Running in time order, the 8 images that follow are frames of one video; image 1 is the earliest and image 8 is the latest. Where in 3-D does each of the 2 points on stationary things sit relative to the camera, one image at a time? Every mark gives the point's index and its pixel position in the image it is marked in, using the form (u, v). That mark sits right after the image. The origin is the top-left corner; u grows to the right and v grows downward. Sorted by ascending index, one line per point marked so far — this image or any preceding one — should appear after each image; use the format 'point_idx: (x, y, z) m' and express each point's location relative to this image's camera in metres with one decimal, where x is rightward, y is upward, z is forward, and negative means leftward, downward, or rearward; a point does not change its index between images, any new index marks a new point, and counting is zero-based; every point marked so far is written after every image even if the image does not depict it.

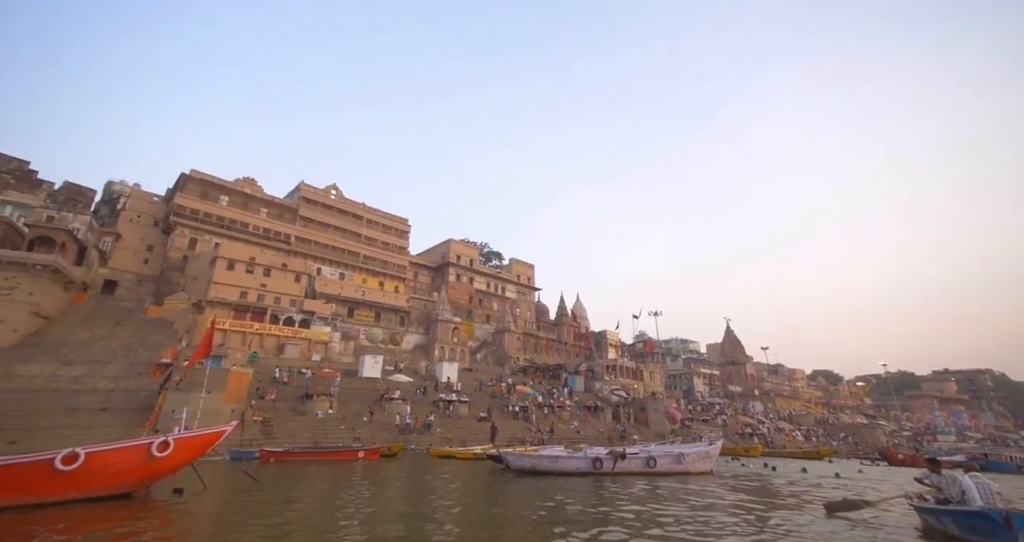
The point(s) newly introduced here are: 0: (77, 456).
0: (-15.5, -6.5, +15.9) m
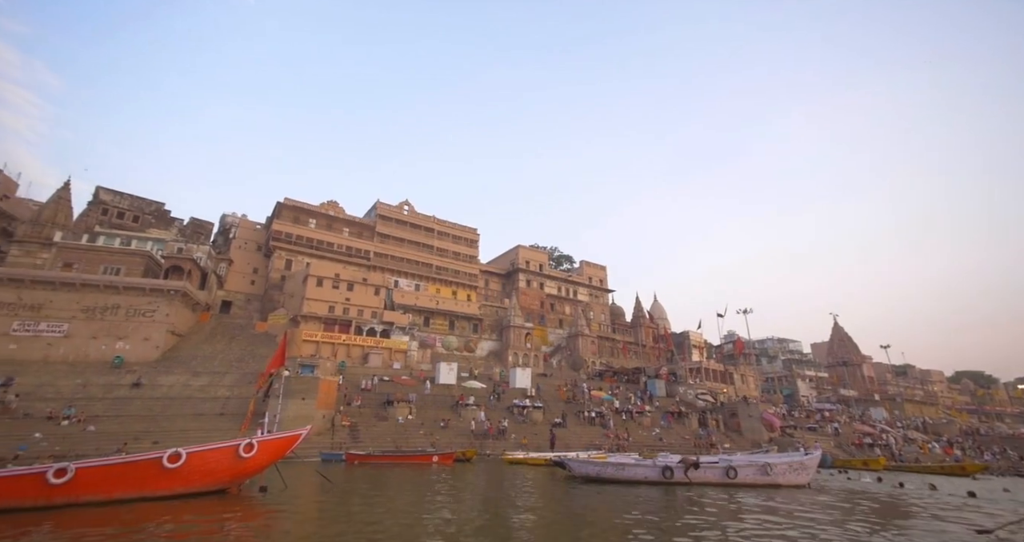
0: (-13.4, -7.5, +18.6) m
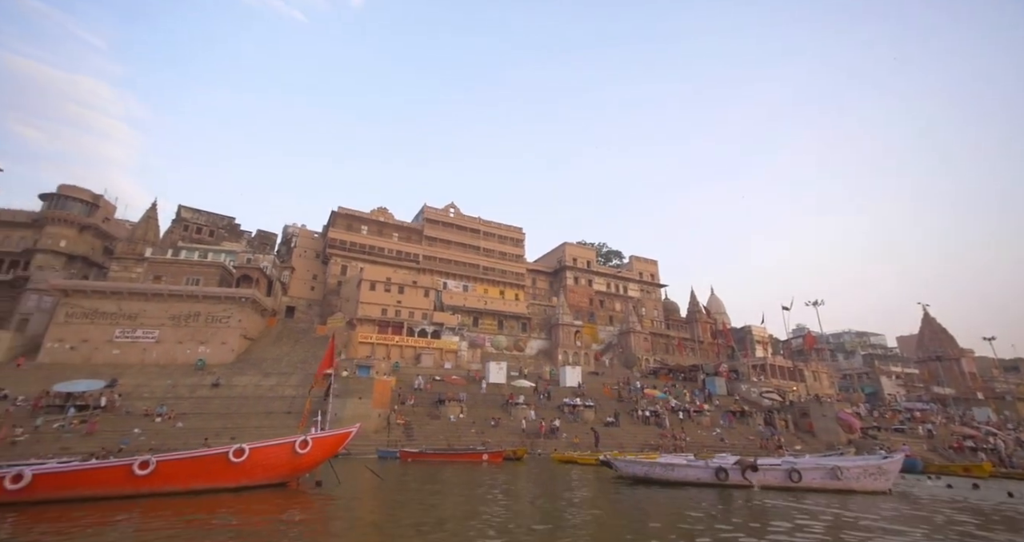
0: (-11.6, -7.8, +20.0) m
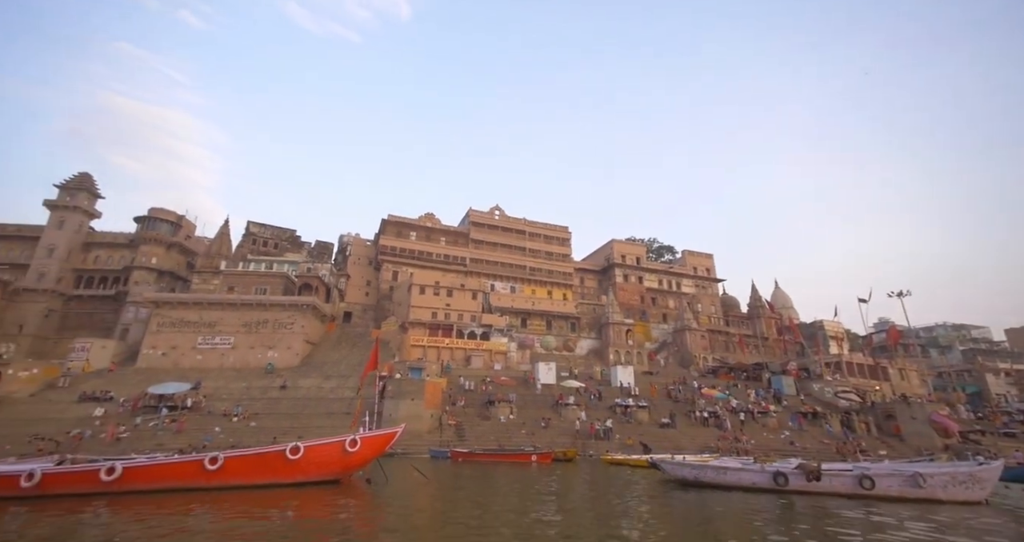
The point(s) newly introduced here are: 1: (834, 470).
0: (-9.8, -8.2, +21.3) m
1: (+12.7, -7.8, +18.5) m
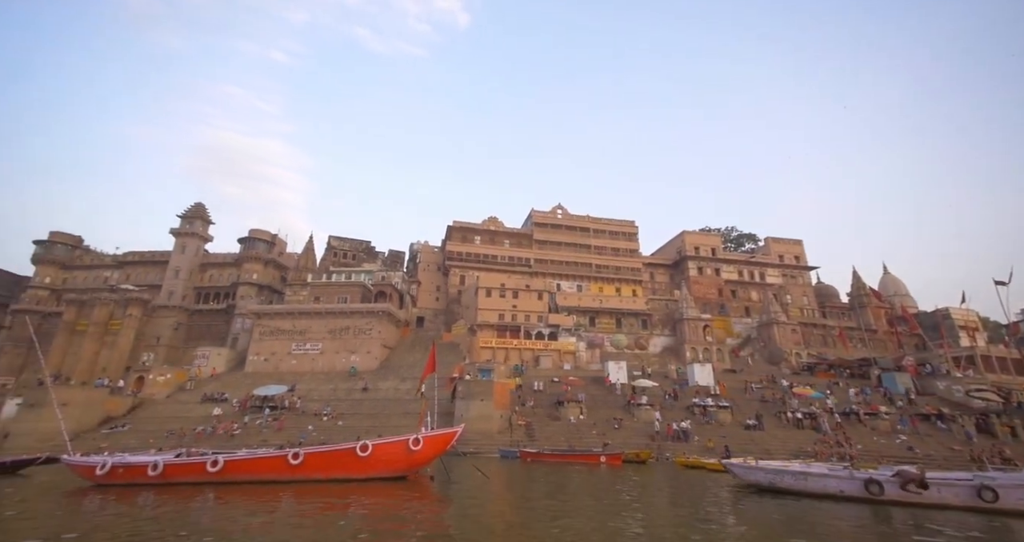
0: (-6.9, -8.5, +22.7) m
1: (+14.6, -7.0, +15.7) m
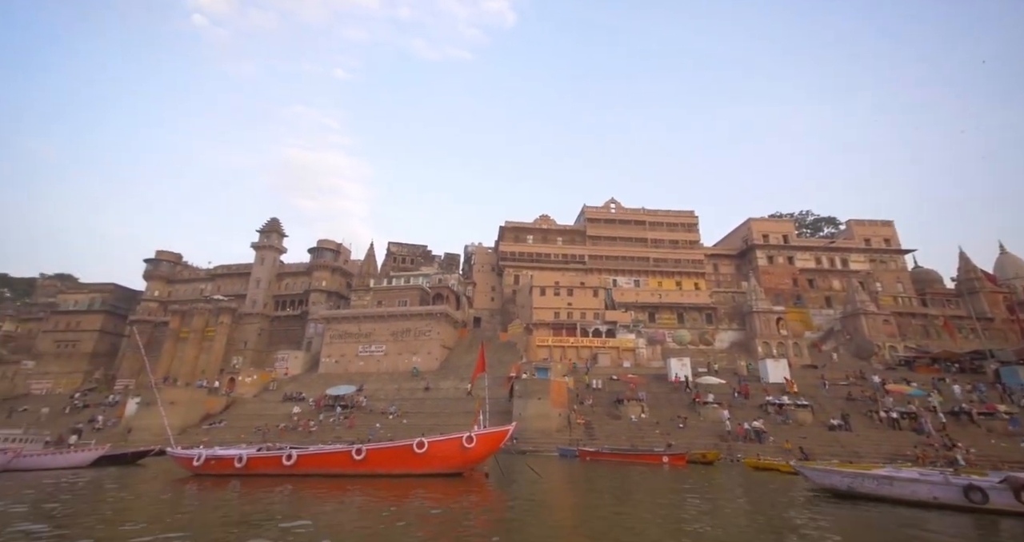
0: (-4.4, -8.6, +23.4) m
1: (+15.7, -6.0, +13.2) m
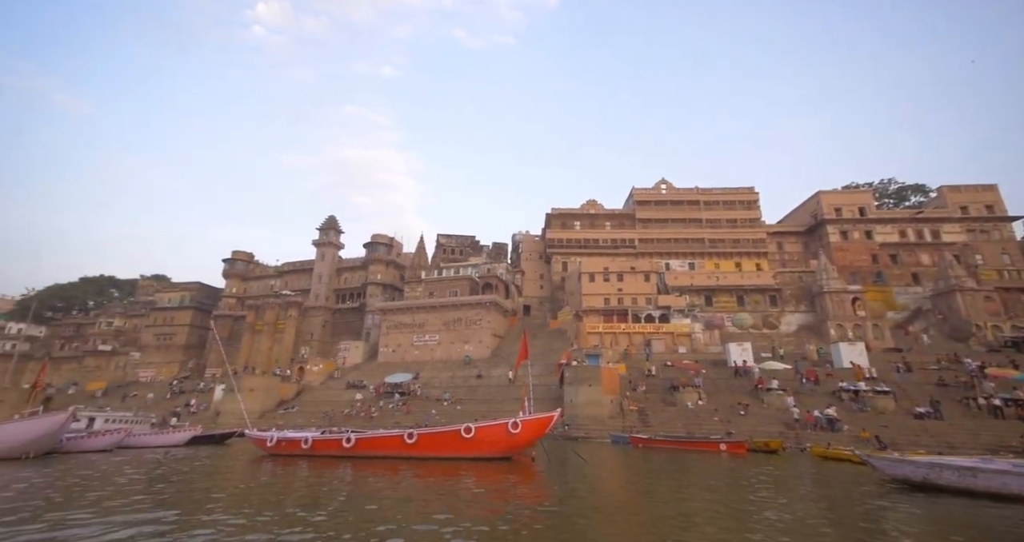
0: (-2.2, -7.9, +23.8) m
1: (+16.2, -4.8, +10.9) m
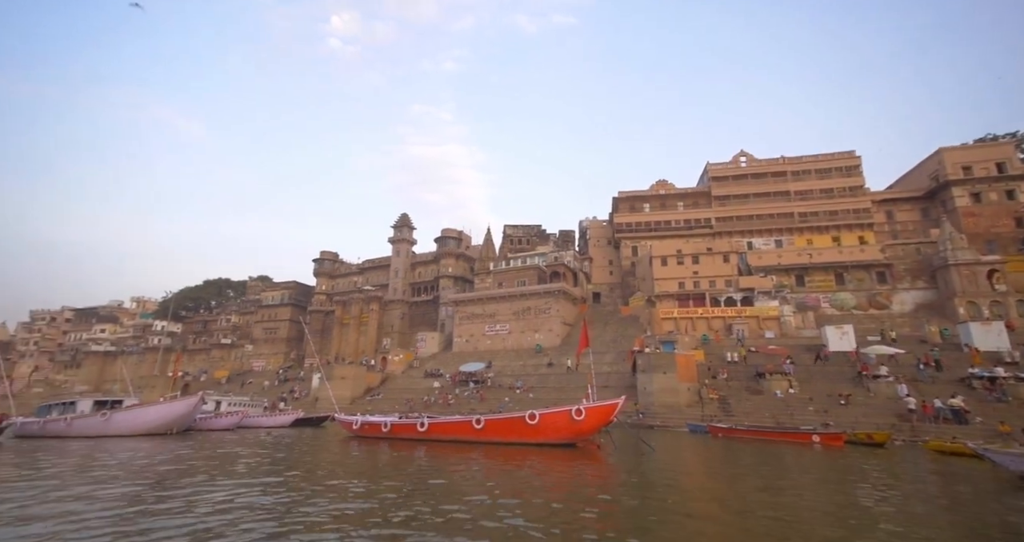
0: (+1.0, -7.1, +23.7) m
1: (+16.3, -3.3, +7.4) m
